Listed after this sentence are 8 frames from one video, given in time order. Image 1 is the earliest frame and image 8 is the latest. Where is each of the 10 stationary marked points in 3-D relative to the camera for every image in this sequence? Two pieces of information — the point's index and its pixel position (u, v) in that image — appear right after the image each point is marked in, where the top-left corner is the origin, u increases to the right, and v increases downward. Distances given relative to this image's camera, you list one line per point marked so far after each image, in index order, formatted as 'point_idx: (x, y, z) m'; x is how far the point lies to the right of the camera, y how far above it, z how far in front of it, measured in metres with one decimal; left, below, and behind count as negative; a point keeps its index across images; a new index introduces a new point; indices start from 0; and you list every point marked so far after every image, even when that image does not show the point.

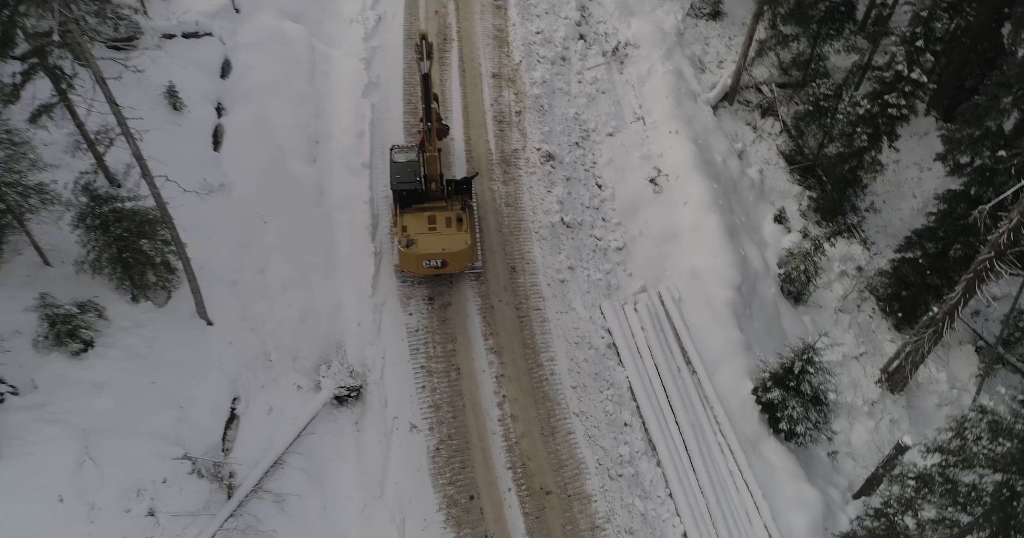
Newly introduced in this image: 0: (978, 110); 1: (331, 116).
0: (+9.6, +3.3, +15.2) m
1: (-4.3, +3.6, +17.6) m
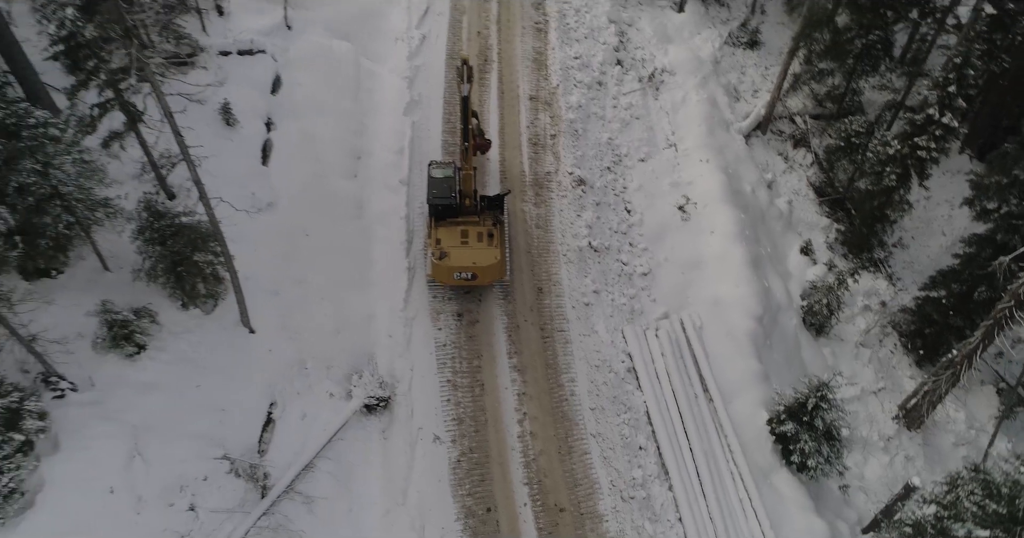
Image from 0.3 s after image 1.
0: (+10.3, +2.3, +15.4) m
1: (-3.4, +3.4, +18.4) m
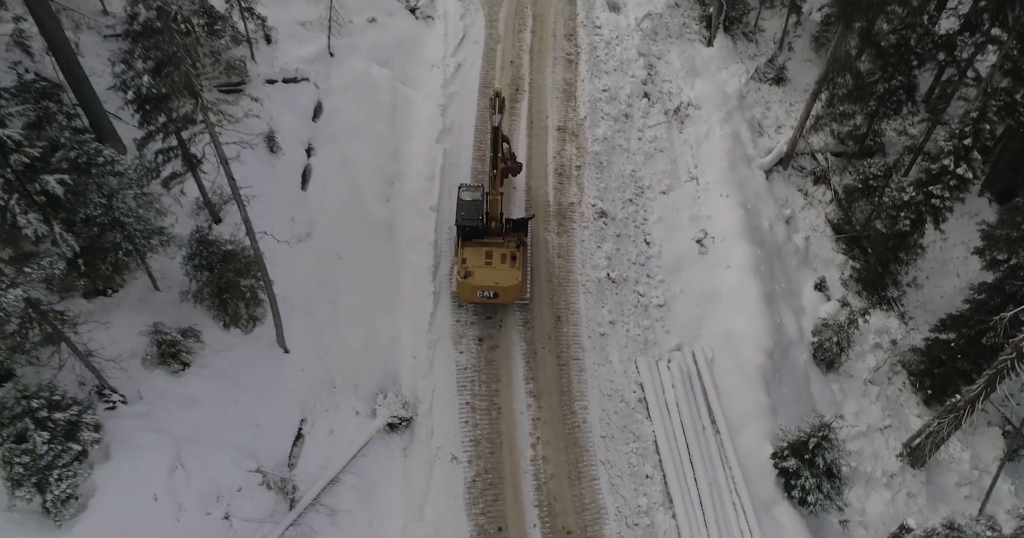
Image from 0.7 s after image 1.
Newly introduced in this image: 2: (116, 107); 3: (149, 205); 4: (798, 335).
0: (+10.8, +1.2, +15.9) m
1: (-2.7, +2.9, +19.3) m
2: (-8.2, +3.4, +15.4) m
3: (-6.3, +1.1, +12.8) m
4: (+7.2, -1.7, +18.7) m
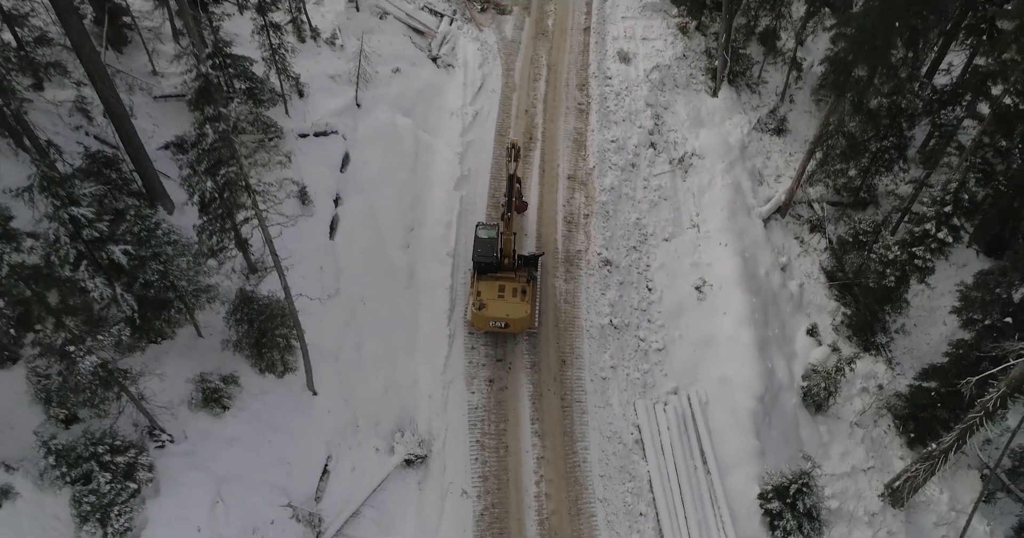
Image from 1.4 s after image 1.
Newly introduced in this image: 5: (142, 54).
0: (+11.1, -0.2, +17.1) m
1: (-2.4, +1.8, +20.8) m
2: (-7.9, +2.4, +16.9) m
3: (-6.1, 0.0, +14.3) m
4: (+7.5, -3.0, +19.9) m
5: (-9.3, +5.4, +18.6) m
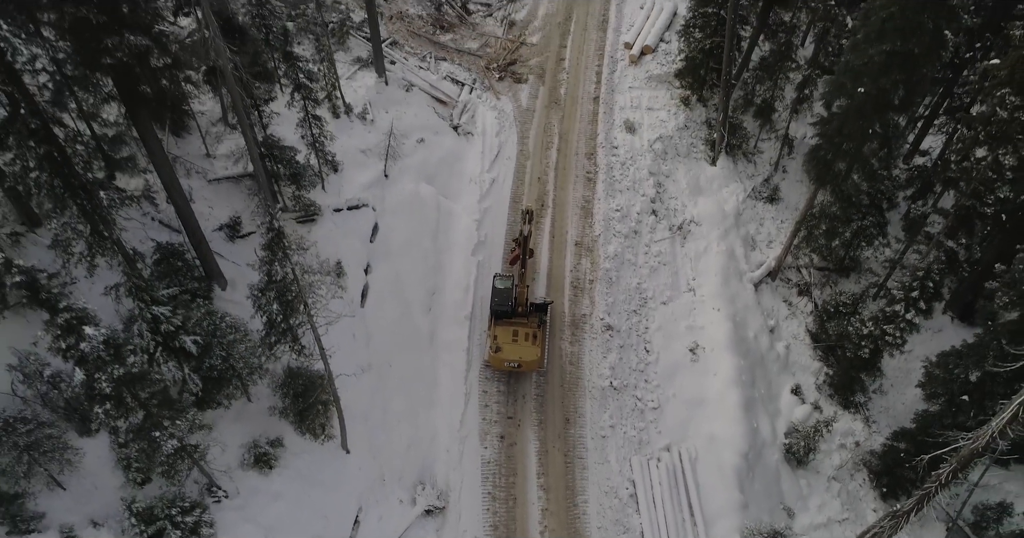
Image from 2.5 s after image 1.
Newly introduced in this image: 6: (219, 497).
0: (+11.4, -2.3, +19.0) m
1: (-2.0, -0.1, +23.0) m
2: (-7.6, +0.6, +19.2) m
3: (-5.9, -1.7, +16.6) m
4: (+7.7, -5.0, +22.0) m
5: (-8.9, +3.7, +20.9) m
6: (-6.3, -5.0, +16.0) m
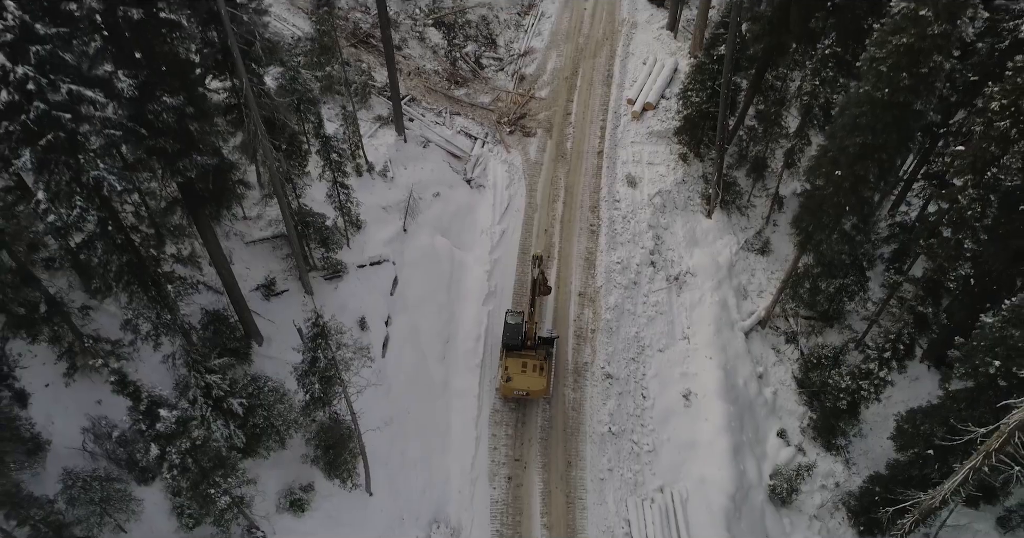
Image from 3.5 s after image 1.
0: (+11.6, -4.1, +20.9) m
1: (-1.8, -1.8, +25.0) m
2: (-7.3, -1.0, +21.2) m
3: (-5.7, -3.4, +18.6) m
4: (+7.9, -6.8, +23.9) m
5: (-8.6, +2.1, +22.9) m
6: (-6.2, -6.6, +18.1) m
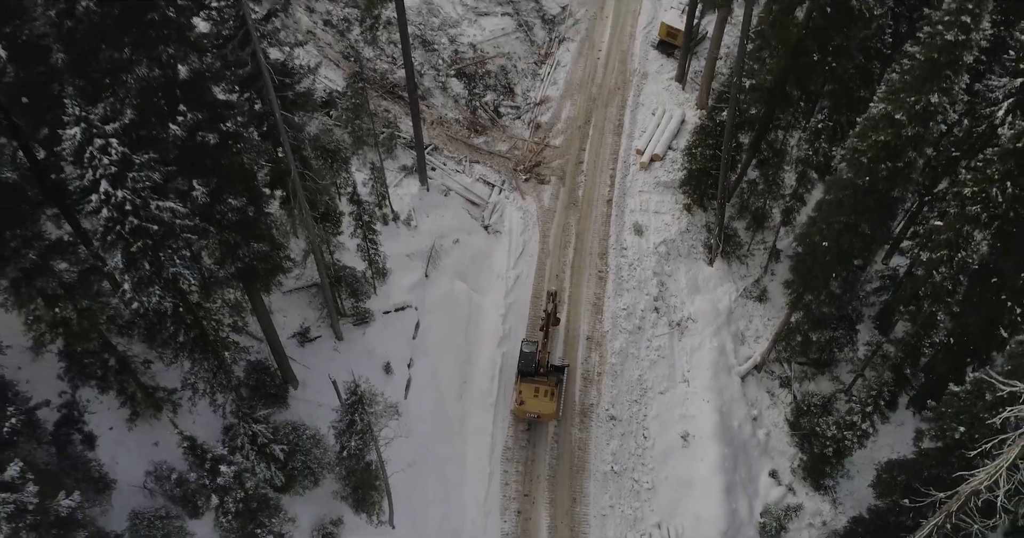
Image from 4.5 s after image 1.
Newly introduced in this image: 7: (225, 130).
0: (+11.9, -6.0, +22.8) m
1: (-1.3, -3.4, +27.0) m
2: (-6.9, -2.6, +23.4) m
3: (-5.4, -5.0, +20.7) m
4: (+8.3, -8.7, +25.8) m
5: (-8.1, +0.6, +25.1) m
6: (-6.0, -8.2, +20.2) m
7: (-5.6, +2.7, +14.3) m
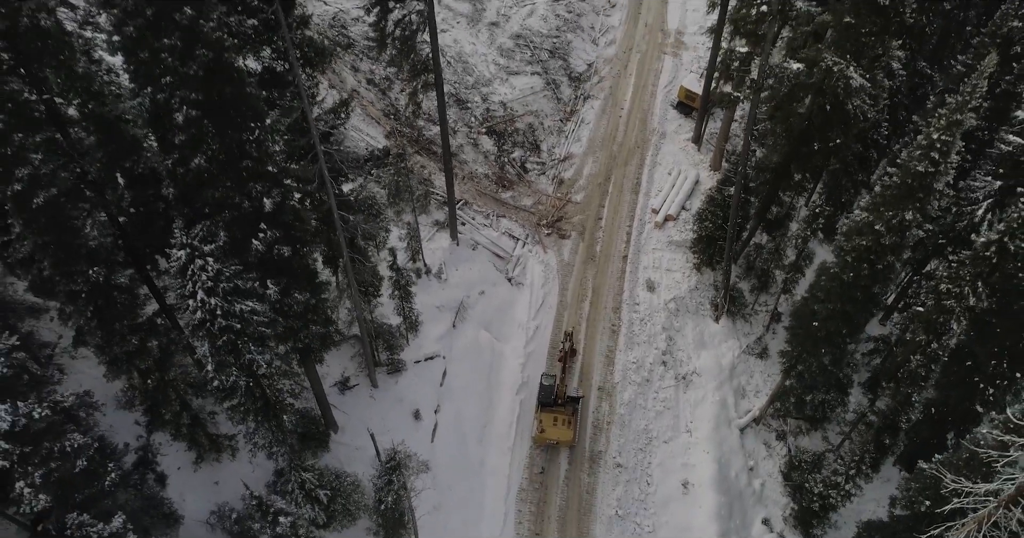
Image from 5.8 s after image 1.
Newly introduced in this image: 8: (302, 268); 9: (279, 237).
0: (+12.4, -8.7, +25.1) m
1: (-0.6, -5.6, +29.7) m
2: (-6.3, -4.5, +26.2) m
3: (-4.9, -7.0, +23.5) m
4: (+8.7, -11.2, +28.2) m
5: (-7.4, -1.4, +28.0) m
6: (-5.6, -10.2, +23.0) m
7: (-5.0, +0.6, +17.1) m
8: (-5.1, 0.0, +17.6) m
9: (-5.3, +0.7, +16.8) m
